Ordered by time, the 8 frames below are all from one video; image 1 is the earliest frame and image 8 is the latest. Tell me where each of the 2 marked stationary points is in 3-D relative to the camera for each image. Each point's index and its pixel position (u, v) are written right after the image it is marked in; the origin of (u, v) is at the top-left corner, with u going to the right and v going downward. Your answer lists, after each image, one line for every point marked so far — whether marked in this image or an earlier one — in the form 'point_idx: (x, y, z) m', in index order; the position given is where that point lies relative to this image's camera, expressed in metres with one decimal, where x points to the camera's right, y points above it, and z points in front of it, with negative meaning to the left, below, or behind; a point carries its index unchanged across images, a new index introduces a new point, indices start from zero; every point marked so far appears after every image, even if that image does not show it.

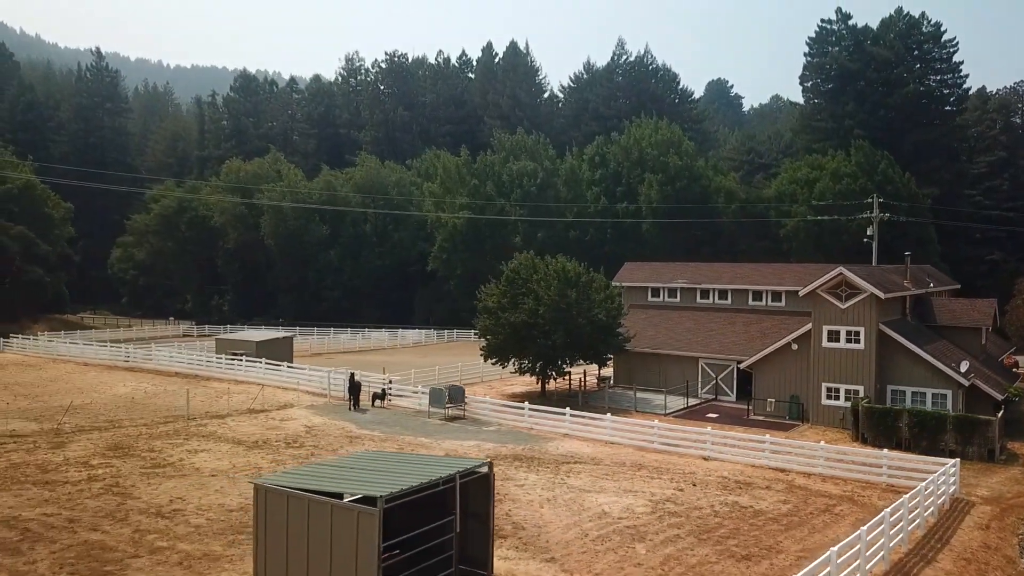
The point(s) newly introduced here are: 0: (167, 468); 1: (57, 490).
0: (-6.6, -3.5, +16.2) m
1: (-7.4, -3.4, +14.0) m
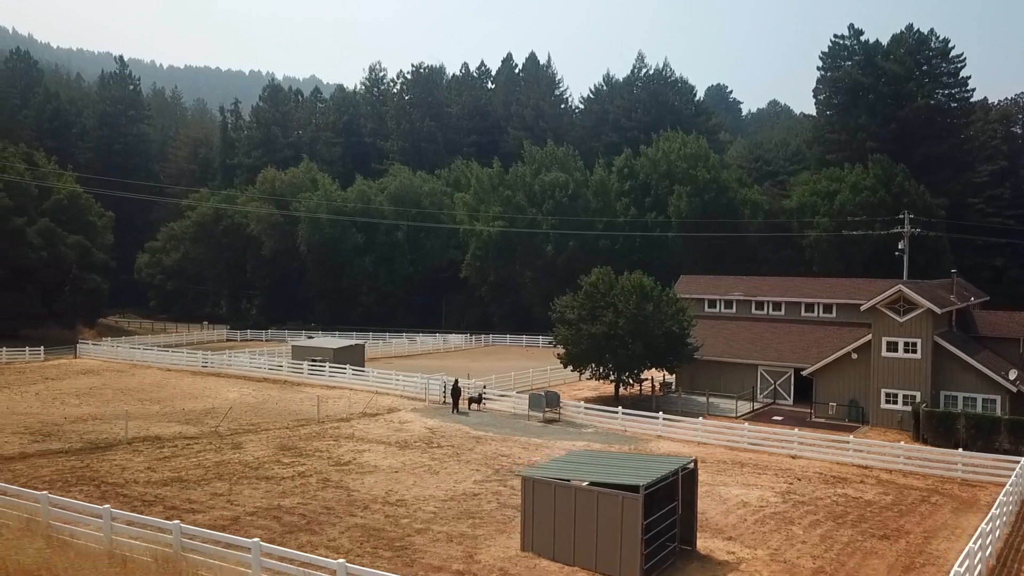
0: (-3.5, -4.0, +18.7) m
1: (-4.4, -3.8, +16.5) m
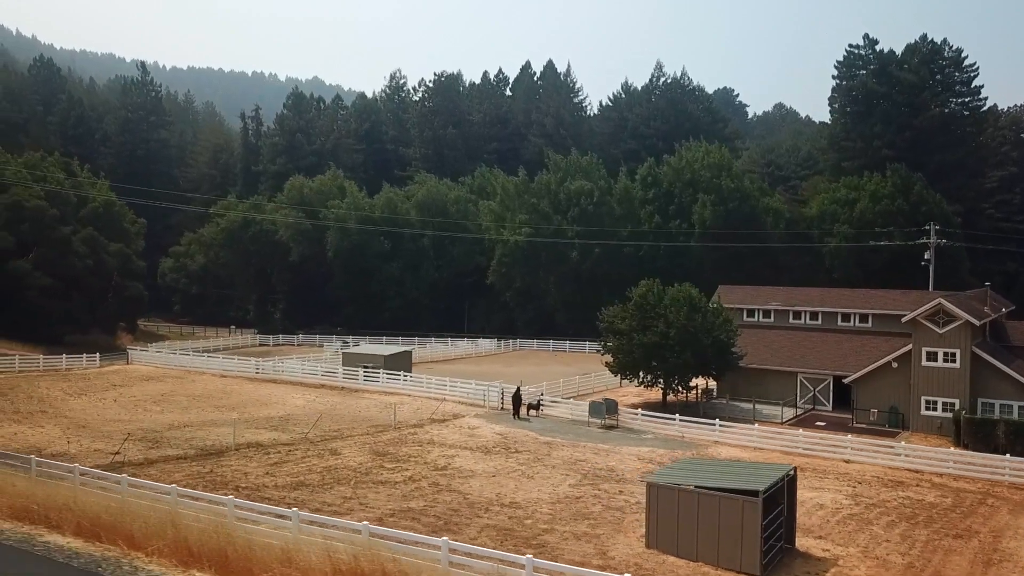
0: (-1.5, -4.4, +20.2) m
1: (-2.3, -4.3, +18.0) m
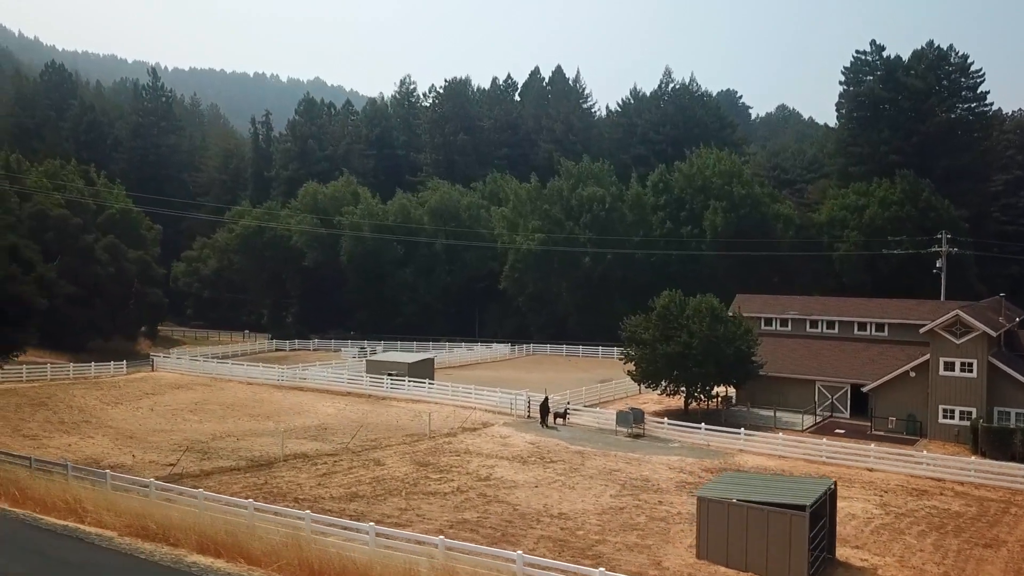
0: (-0.5, -4.8, +21.0) m
1: (-1.3, -4.7, +18.8) m
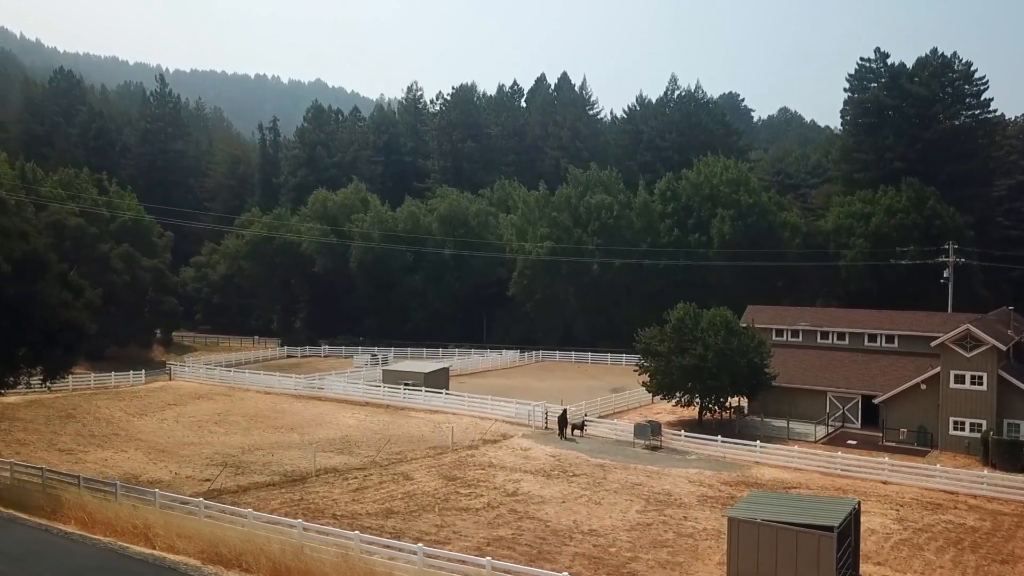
0: (+0.2, -5.4, +21.7) m
1: (-0.6, -5.2, +19.5) m
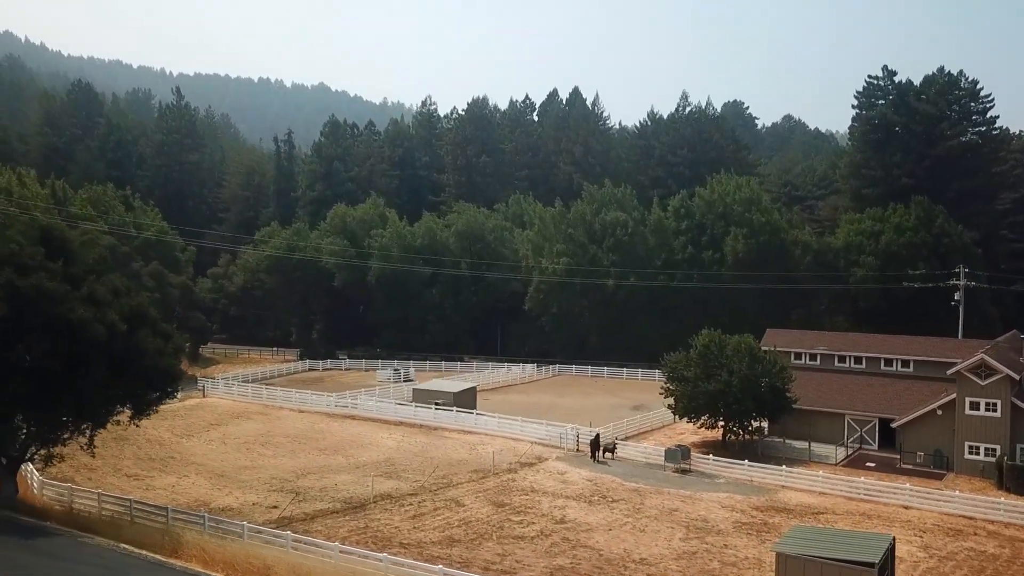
0: (+1.6, -6.5, +23.1) m
1: (+0.7, -6.3, +21.0) m
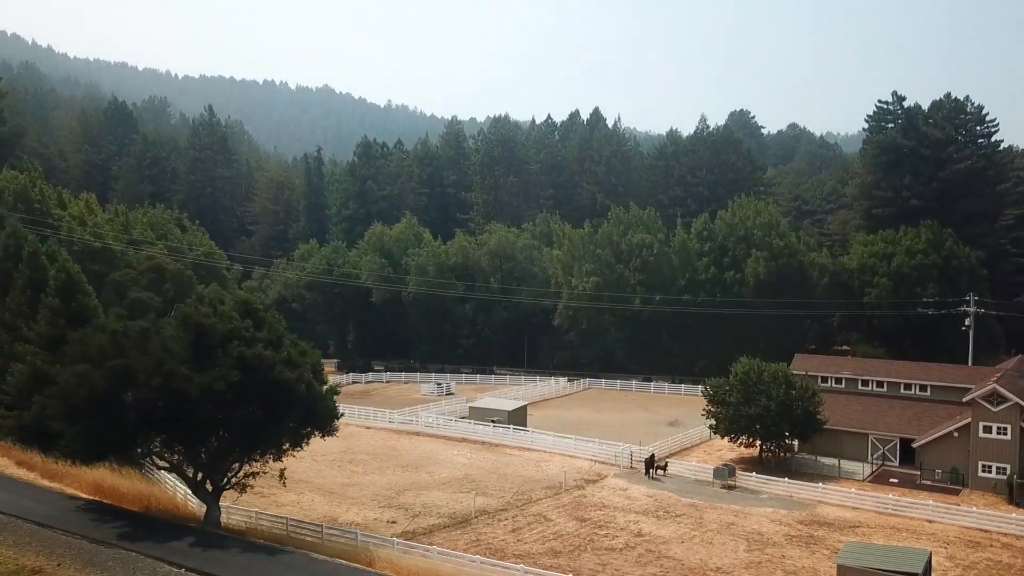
0: (+4.3, -8.0, +27.2) m
1: (+3.5, -7.9, +25.0) m
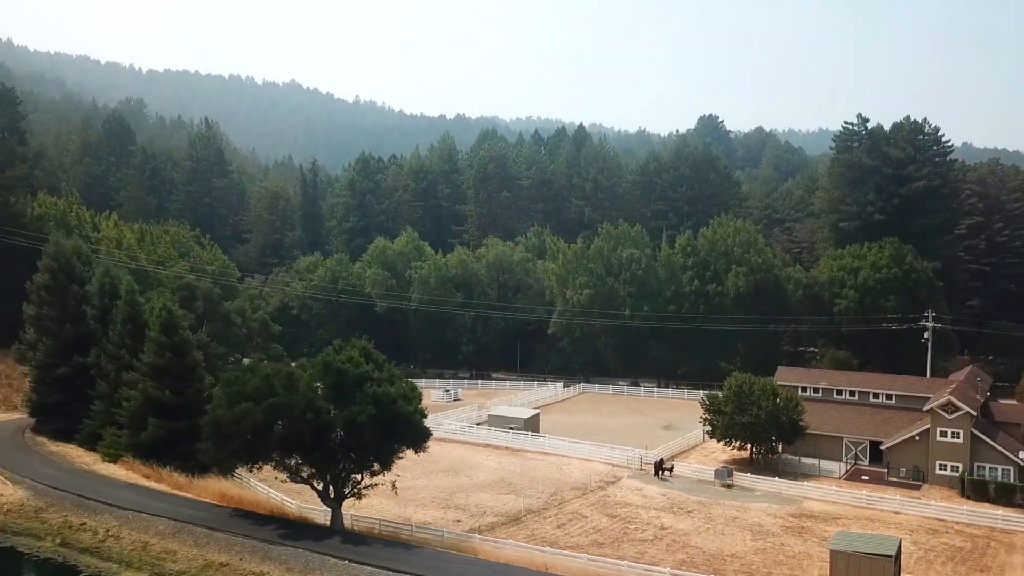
0: (+6.1, -9.5, +33.0) m
1: (+5.4, -9.4, +30.7) m
